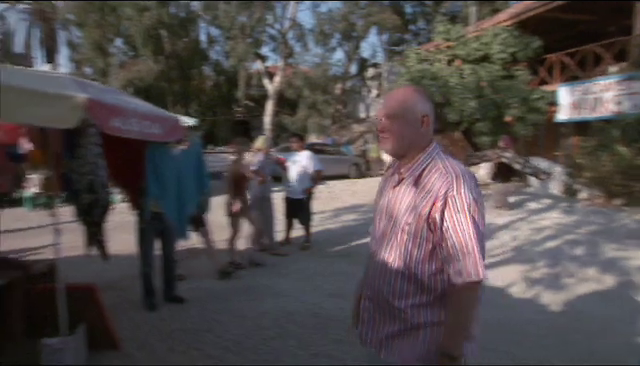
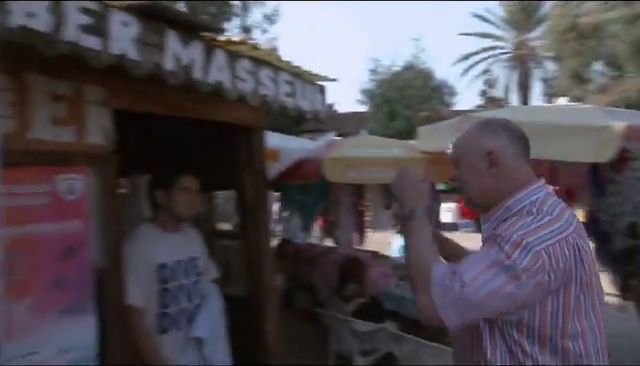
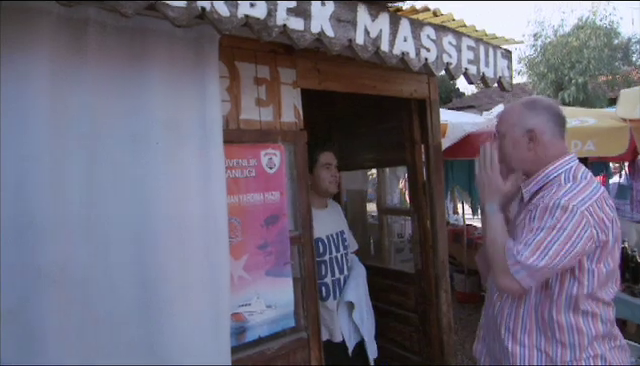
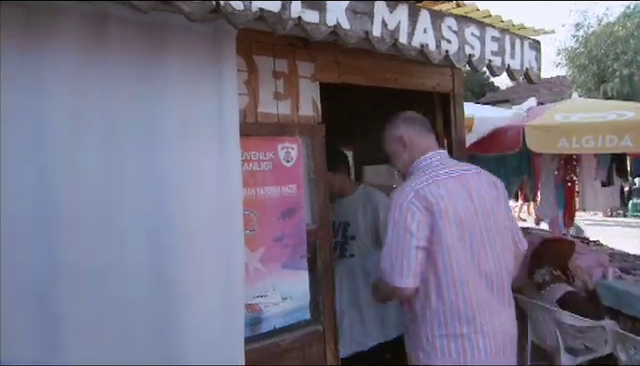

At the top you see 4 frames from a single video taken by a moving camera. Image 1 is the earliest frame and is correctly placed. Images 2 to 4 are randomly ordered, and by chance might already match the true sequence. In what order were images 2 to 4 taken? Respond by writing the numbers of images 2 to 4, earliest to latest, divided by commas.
2, 3, 4
